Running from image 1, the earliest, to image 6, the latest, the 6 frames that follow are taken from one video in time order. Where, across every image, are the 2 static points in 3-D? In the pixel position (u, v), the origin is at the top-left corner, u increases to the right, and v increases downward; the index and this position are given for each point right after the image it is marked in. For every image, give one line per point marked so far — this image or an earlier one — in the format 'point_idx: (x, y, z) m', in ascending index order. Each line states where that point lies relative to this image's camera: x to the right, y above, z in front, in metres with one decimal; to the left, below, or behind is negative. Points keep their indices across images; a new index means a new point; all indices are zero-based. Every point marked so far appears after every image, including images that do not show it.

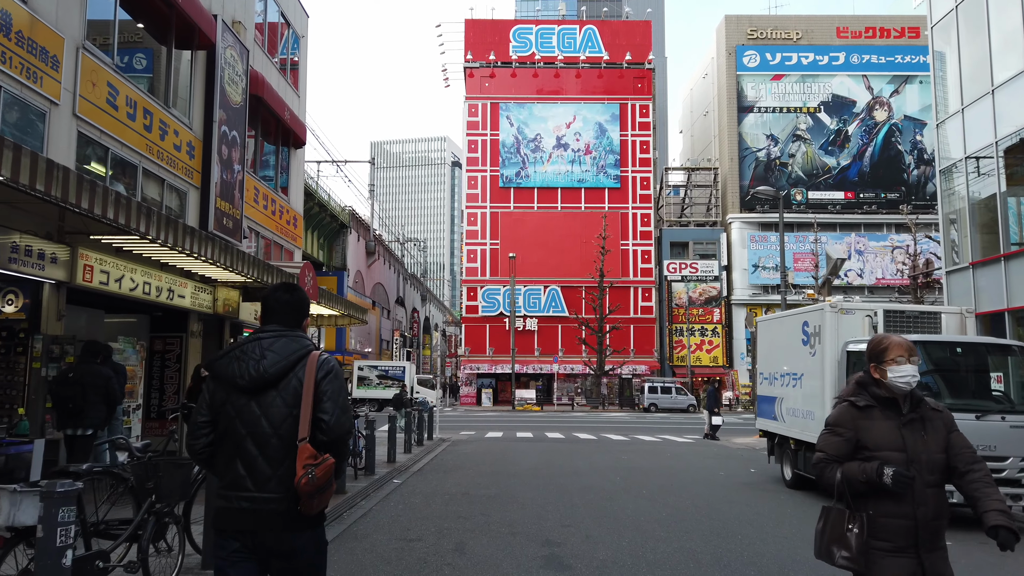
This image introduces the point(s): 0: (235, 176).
0: (-6.0, +2.4, +16.4) m
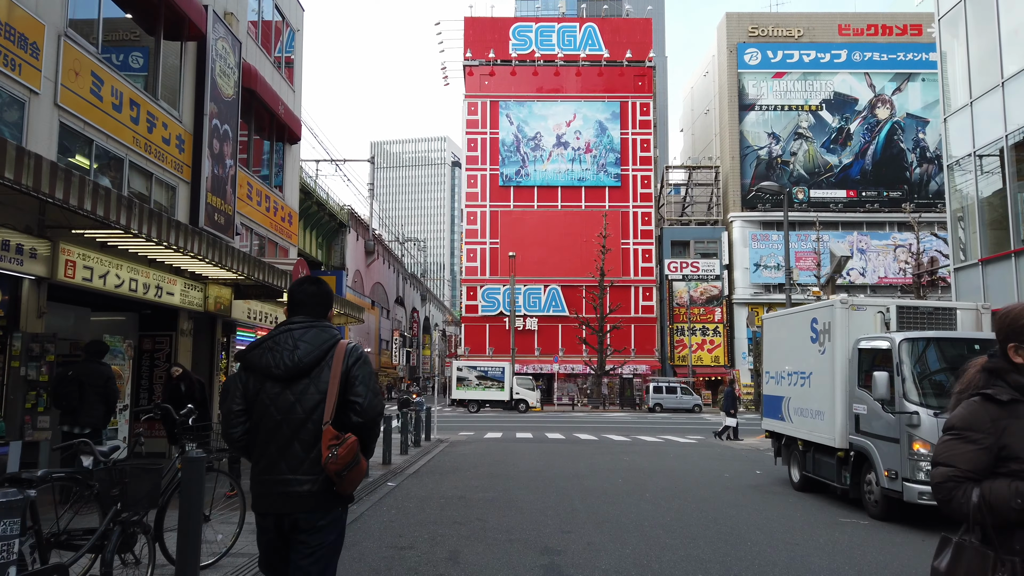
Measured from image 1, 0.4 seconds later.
0: (-6.0, +2.5, +16.0) m
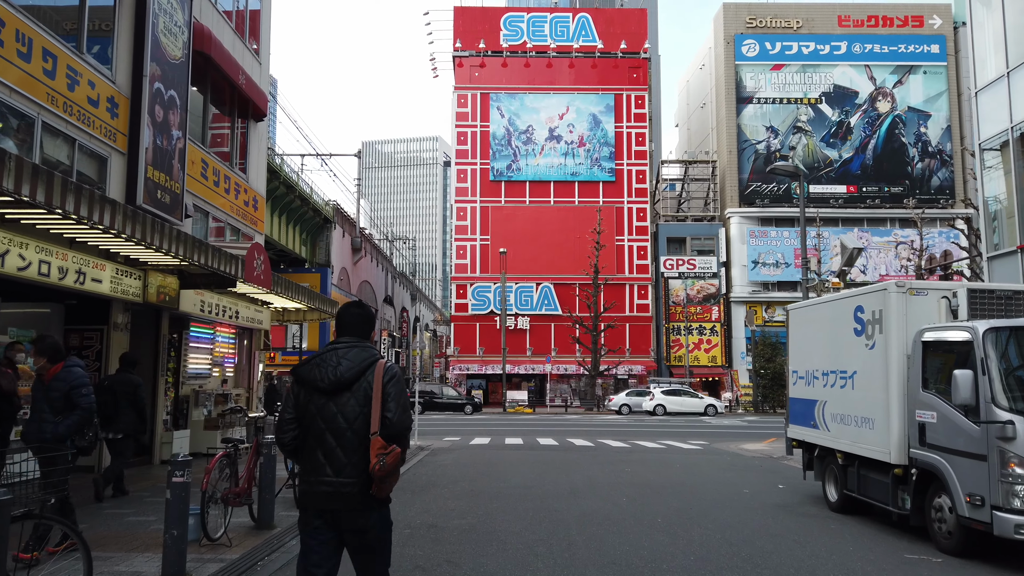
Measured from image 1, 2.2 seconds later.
0: (-6.3, +2.7, +14.0) m
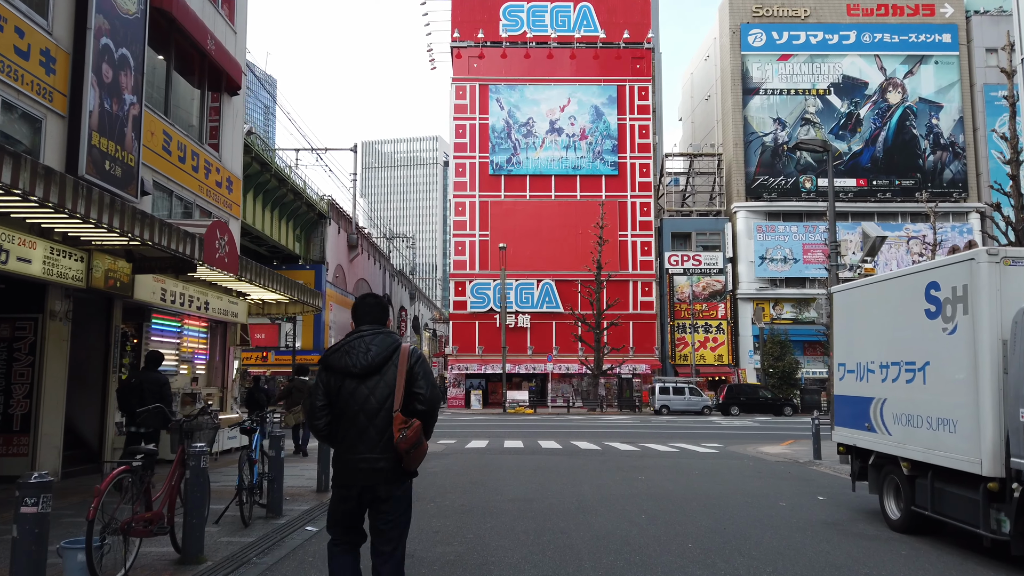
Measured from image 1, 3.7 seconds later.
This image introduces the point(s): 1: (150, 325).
0: (-6.3, +2.9, +12.4) m
1: (-6.7, -0.7, +14.2) m
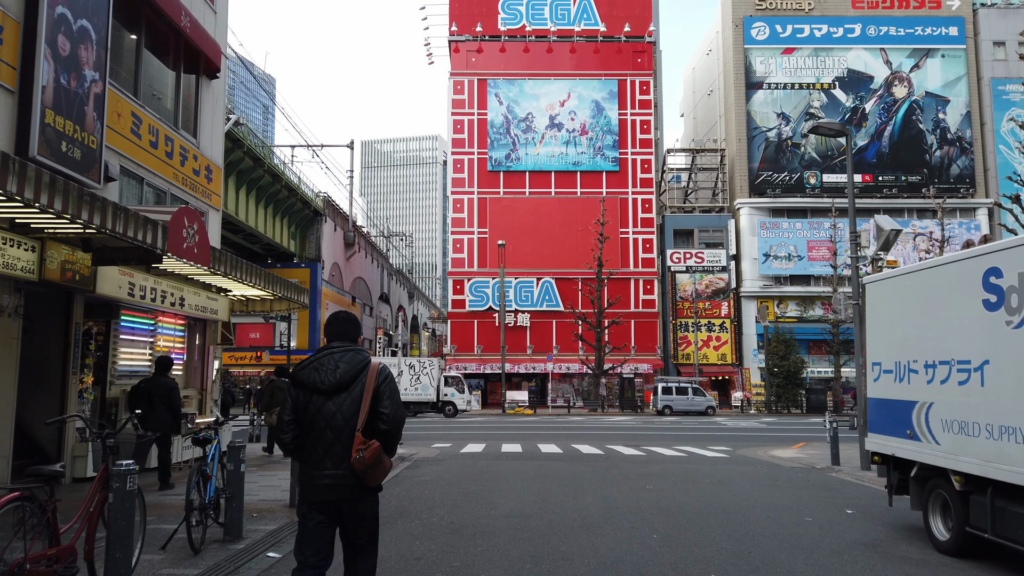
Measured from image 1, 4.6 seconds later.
0: (-6.4, +3.0, +11.3) m
1: (-6.8, -0.6, +13.1) m
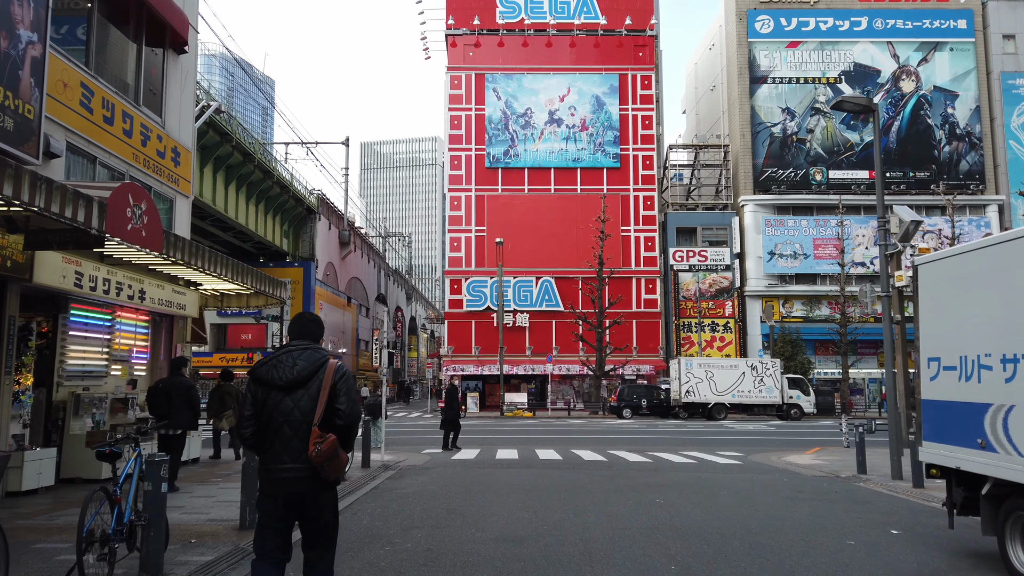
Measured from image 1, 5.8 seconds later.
0: (-6.5, +3.2, +10.0) m
1: (-6.9, -0.5, +11.8) m
